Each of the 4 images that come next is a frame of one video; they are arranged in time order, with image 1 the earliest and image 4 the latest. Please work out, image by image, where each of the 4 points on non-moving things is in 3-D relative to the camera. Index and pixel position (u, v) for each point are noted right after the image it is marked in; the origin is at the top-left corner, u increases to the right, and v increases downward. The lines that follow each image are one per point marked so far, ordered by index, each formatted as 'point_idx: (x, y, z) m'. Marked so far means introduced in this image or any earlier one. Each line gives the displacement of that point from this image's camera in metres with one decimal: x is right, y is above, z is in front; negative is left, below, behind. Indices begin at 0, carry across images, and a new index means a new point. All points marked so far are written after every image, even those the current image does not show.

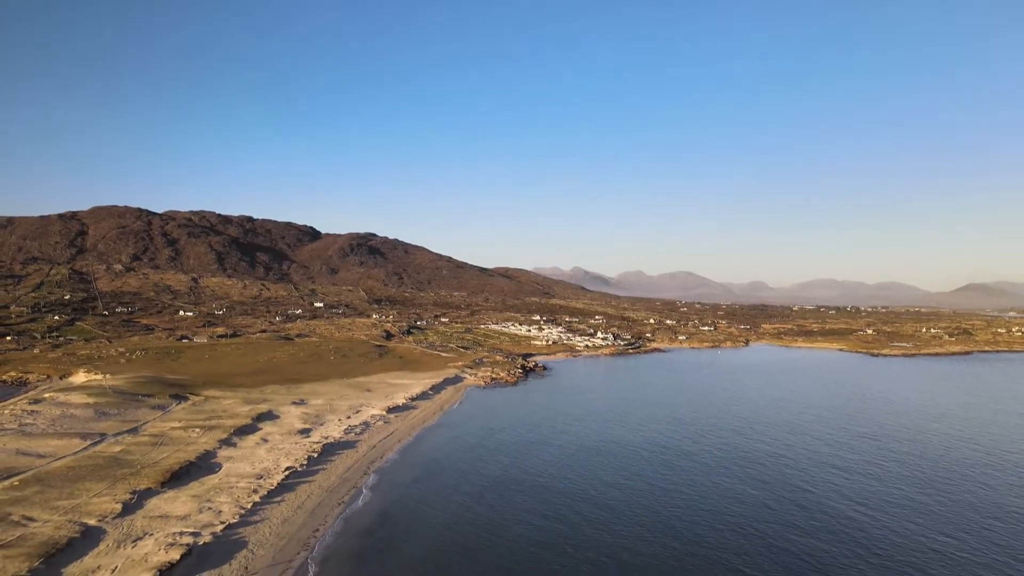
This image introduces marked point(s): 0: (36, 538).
0: (-15.2, -8.0, +17.3) m
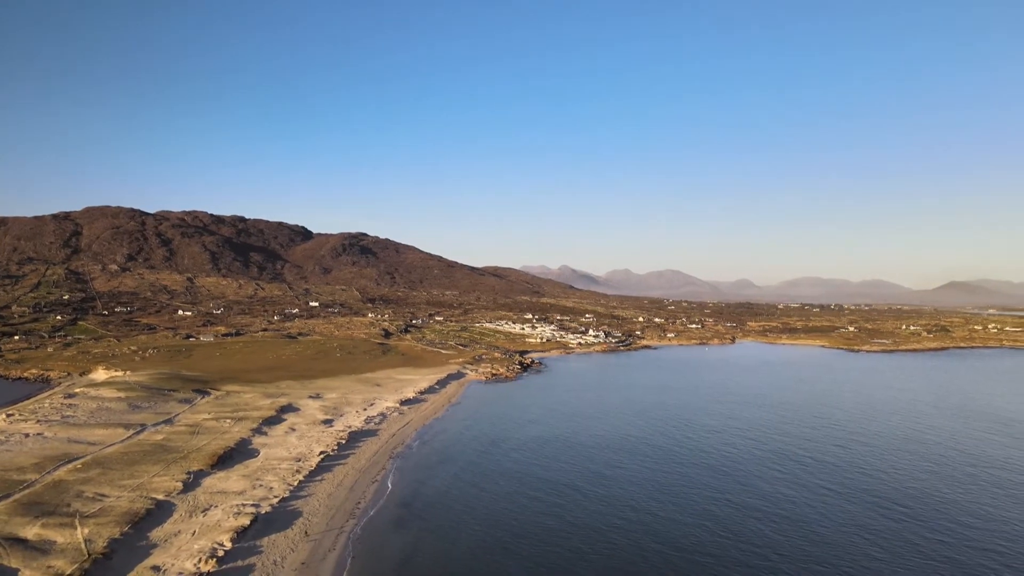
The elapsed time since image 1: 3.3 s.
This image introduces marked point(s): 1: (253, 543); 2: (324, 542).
0: (-13.8, -7.7, +18.9) m
1: (-8.7, -8.7, +18.3) m
2: (-6.7, -9.2, +19.4) m
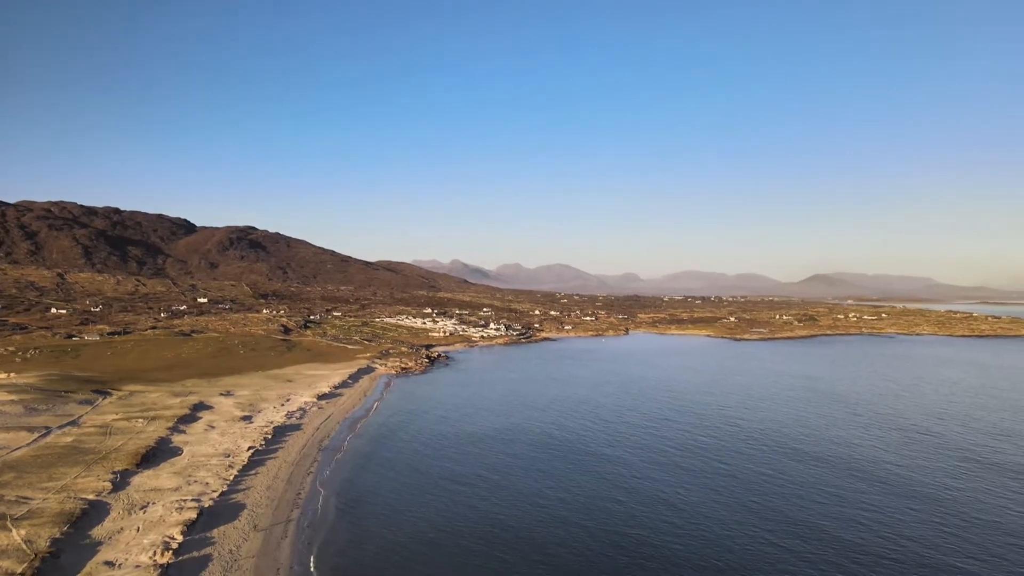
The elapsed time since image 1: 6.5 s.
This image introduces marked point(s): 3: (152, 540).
0: (-15.5, -7.4, +18.1) m
1: (-10.5, -8.4, +18.4) m
2: (-8.7, -8.9, +19.9) m
3: (-11.5, -8.0, +17.3) m
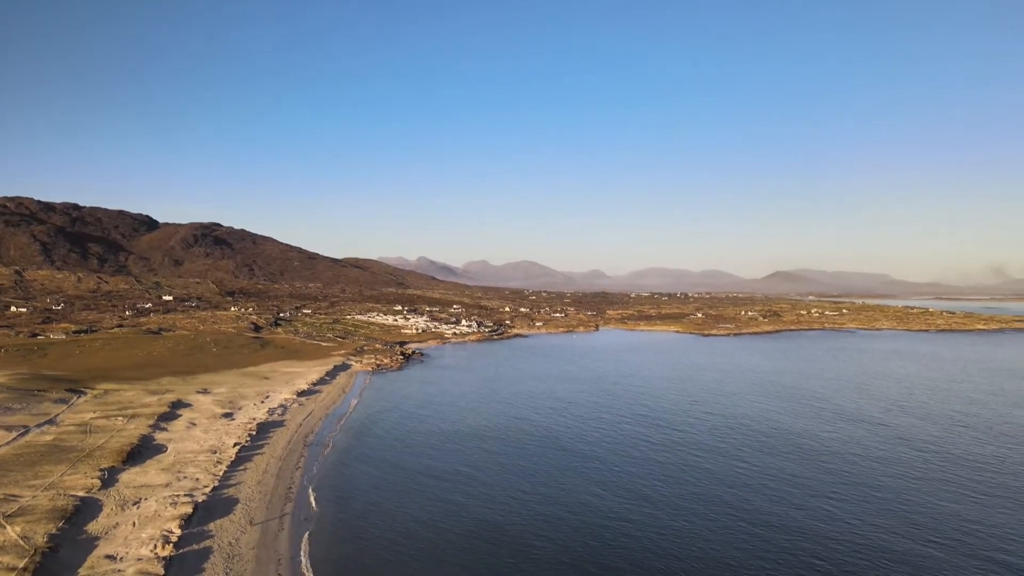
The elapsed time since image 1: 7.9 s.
0: (-15.7, -7.2, +17.9) m
1: (-10.6, -8.2, +18.5) m
2: (-8.9, -8.7, +20.0) m
3: (-11.6, -7.9, +17.3) m
